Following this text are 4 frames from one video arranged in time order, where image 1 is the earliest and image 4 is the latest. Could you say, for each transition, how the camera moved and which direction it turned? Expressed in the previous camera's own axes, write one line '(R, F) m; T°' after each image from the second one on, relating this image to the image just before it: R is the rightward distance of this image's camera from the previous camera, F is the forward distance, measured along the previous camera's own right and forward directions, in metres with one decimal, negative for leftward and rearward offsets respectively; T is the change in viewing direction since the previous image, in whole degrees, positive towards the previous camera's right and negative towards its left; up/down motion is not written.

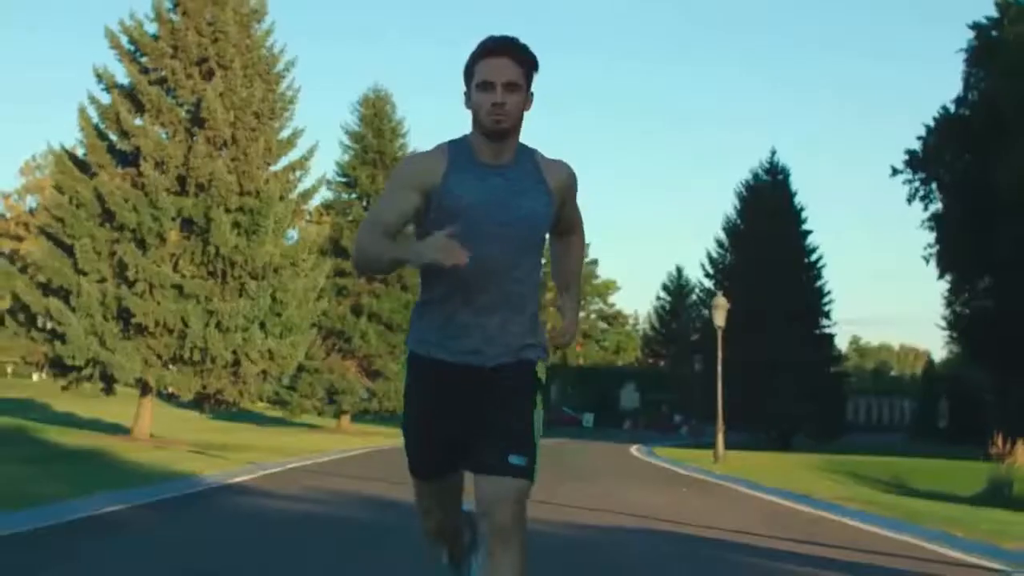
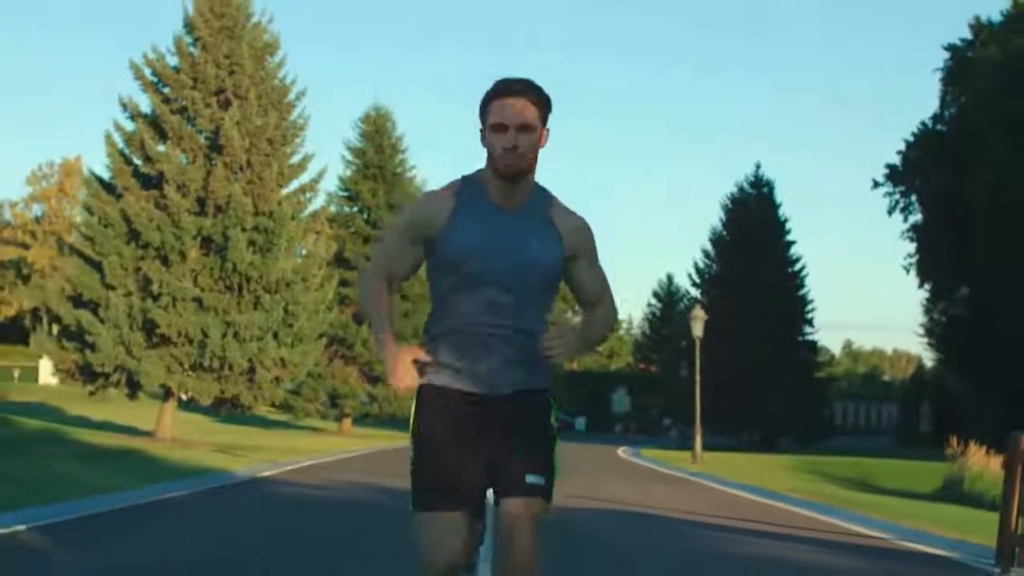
(0.0, -1.3) m; 0°
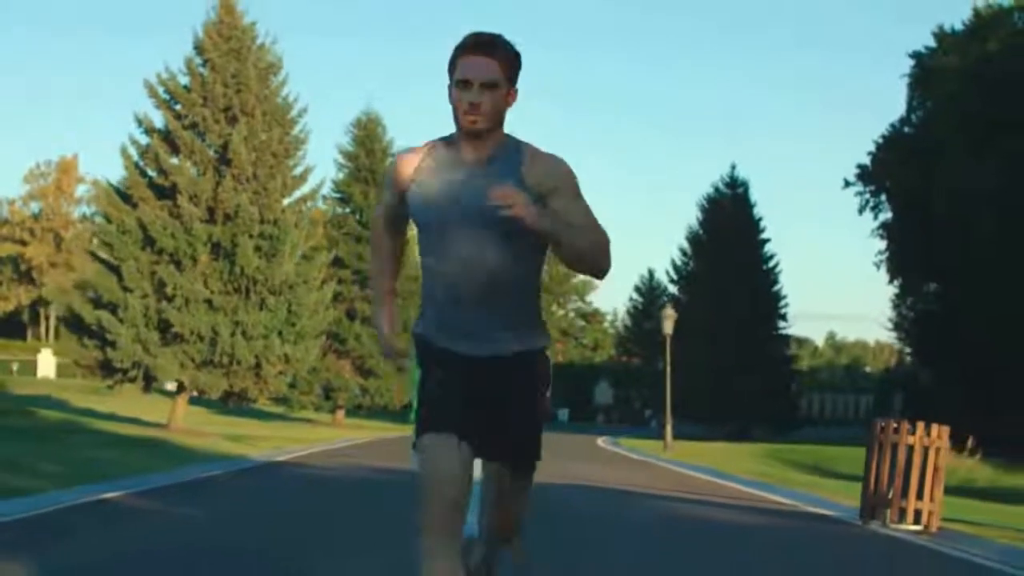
(0.0, -1.5) m; +1°
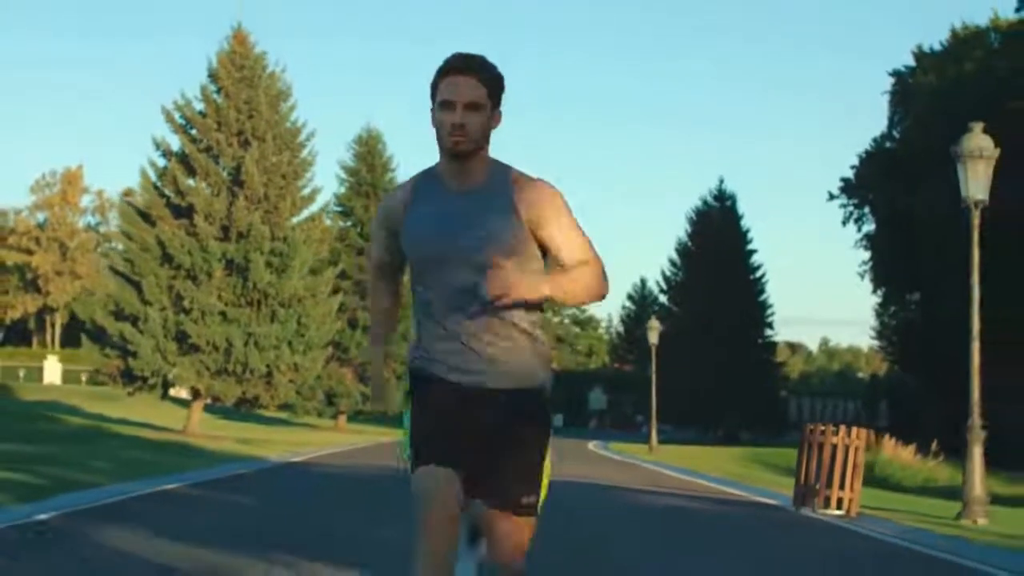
(0.0, -1.3) m; 0°
